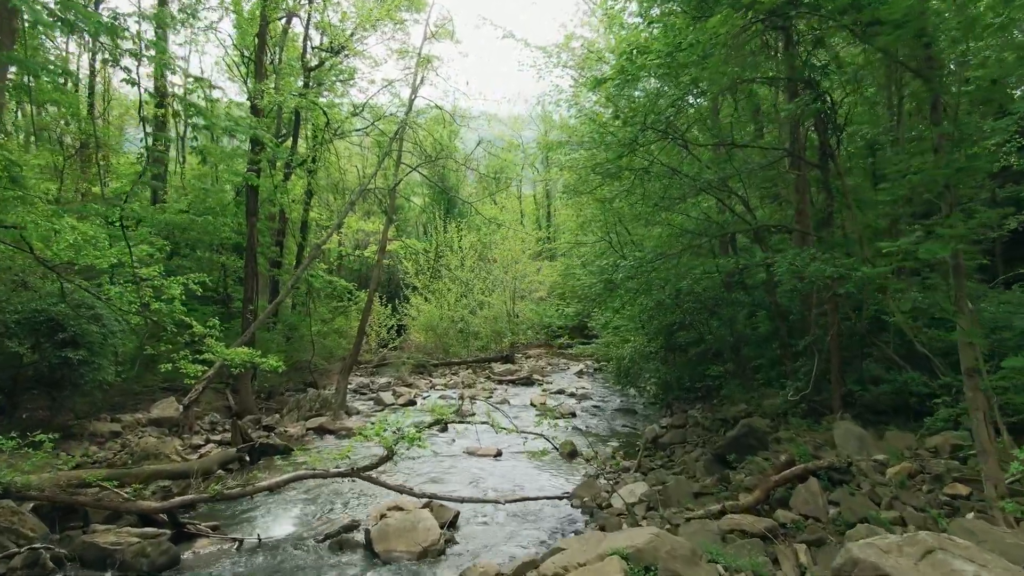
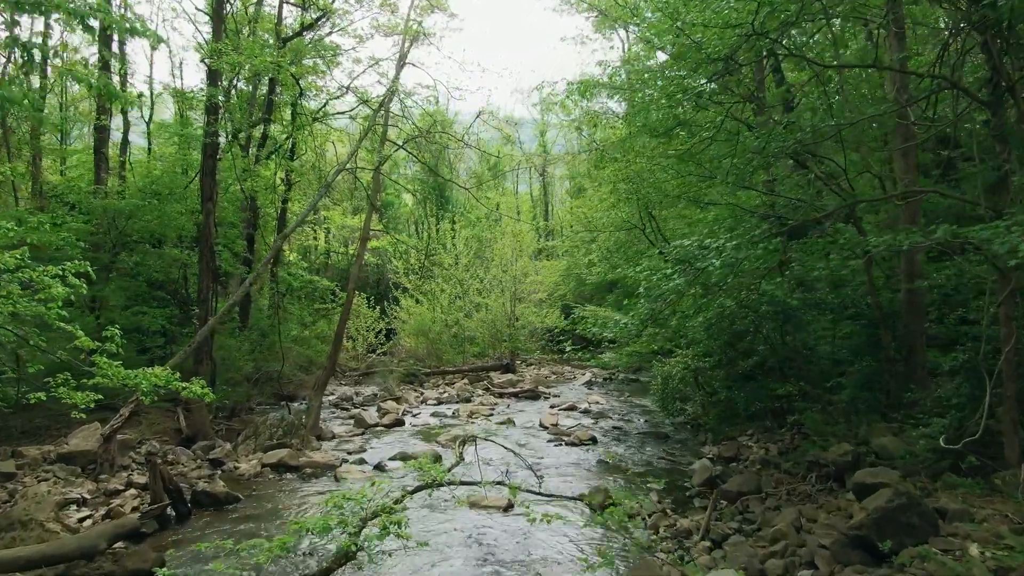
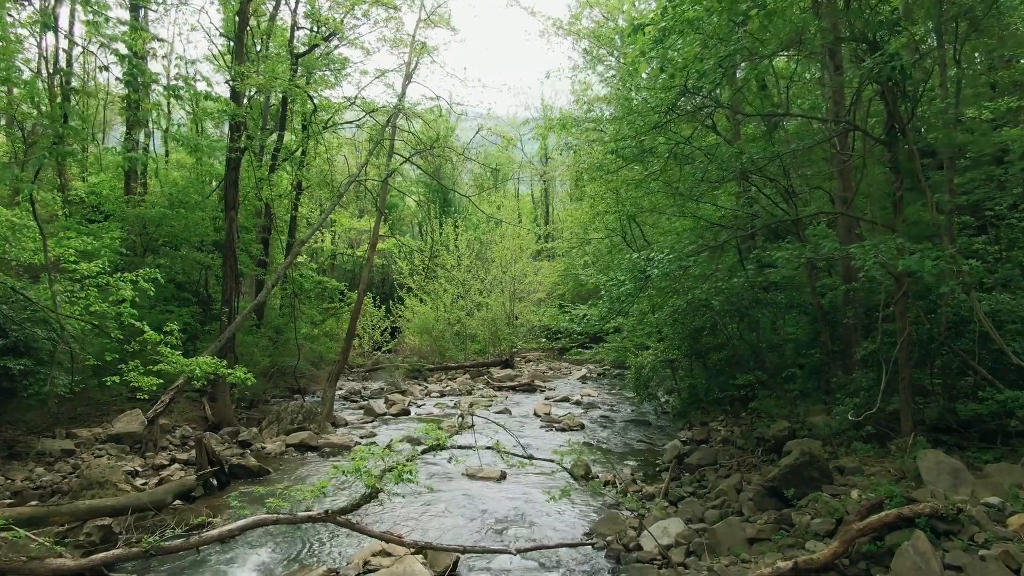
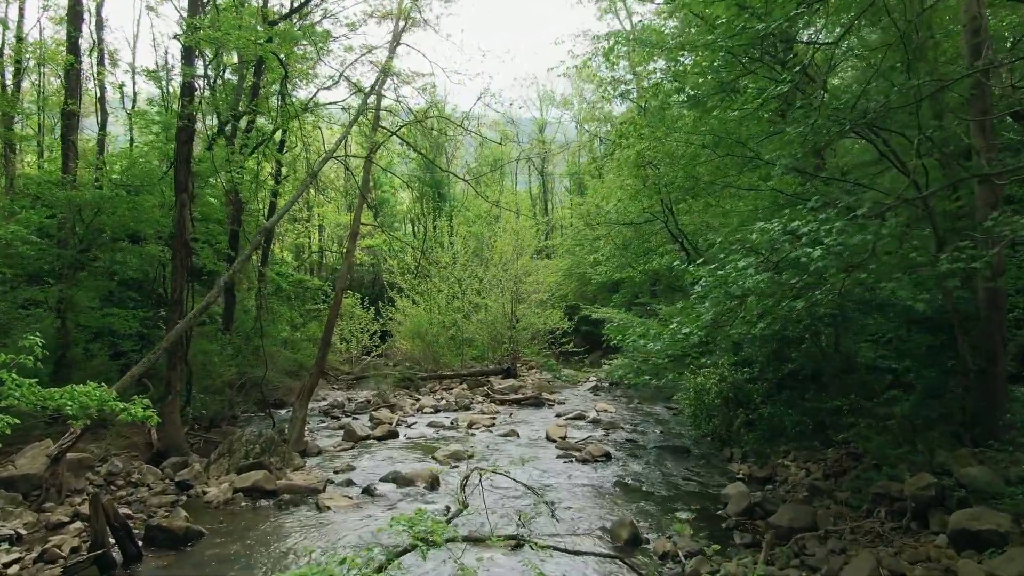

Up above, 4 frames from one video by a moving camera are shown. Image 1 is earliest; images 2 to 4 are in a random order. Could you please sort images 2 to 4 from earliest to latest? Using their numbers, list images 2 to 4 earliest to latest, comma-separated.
3, 2, 4
